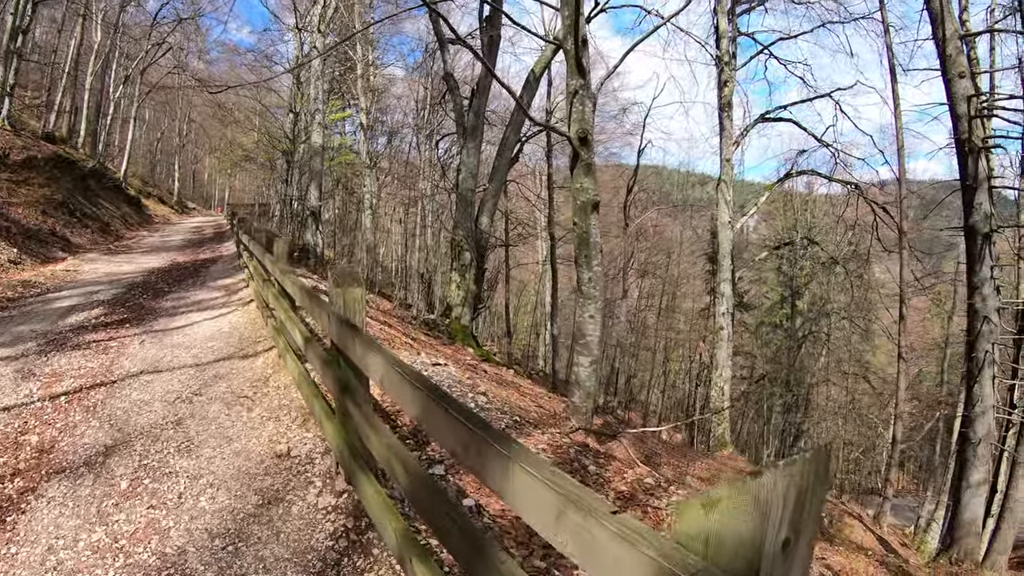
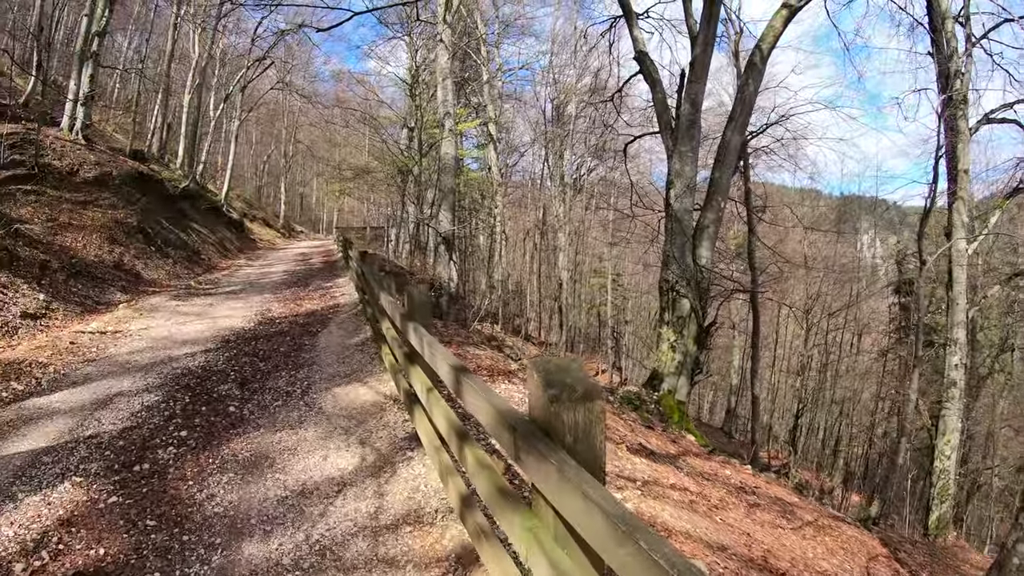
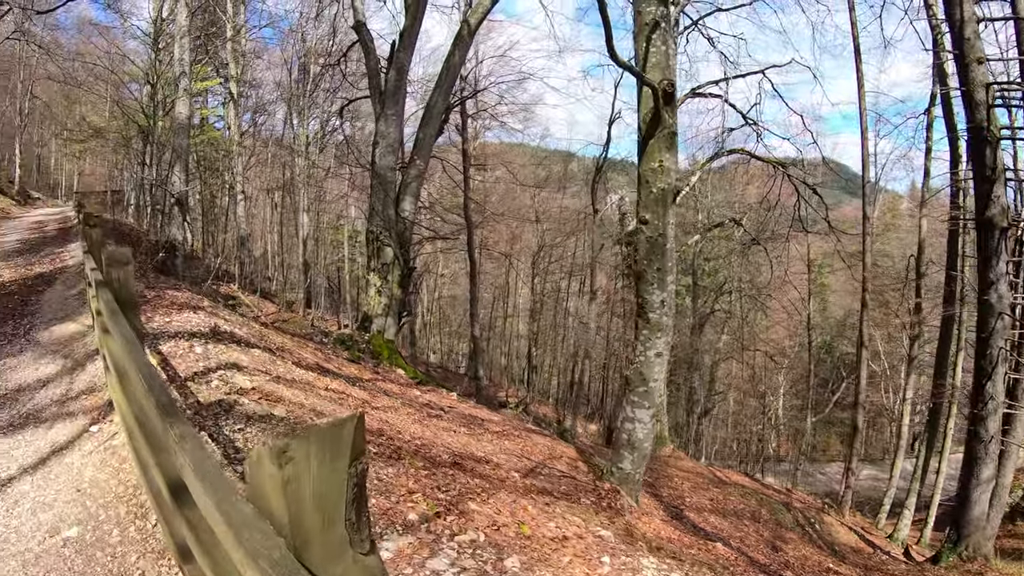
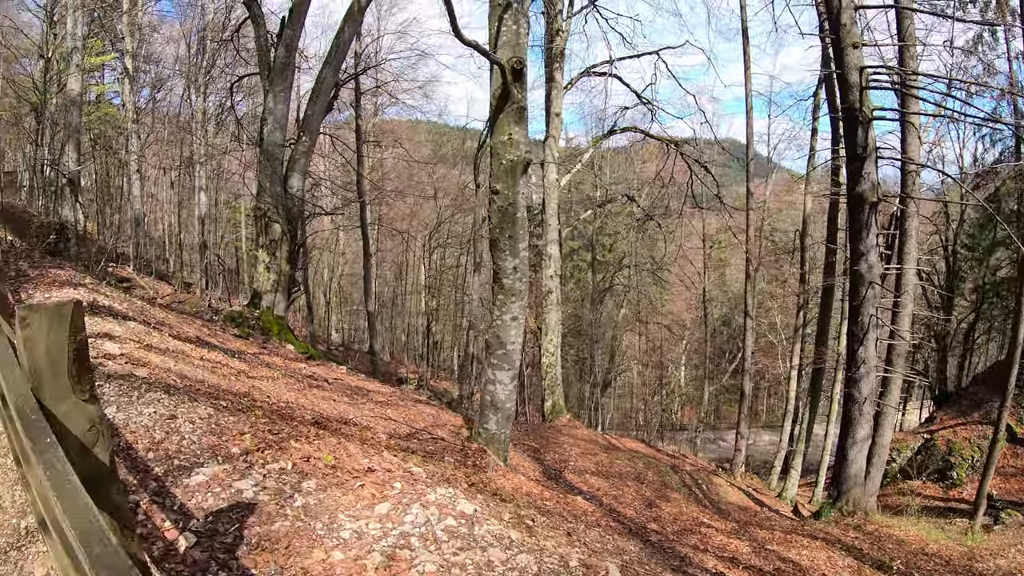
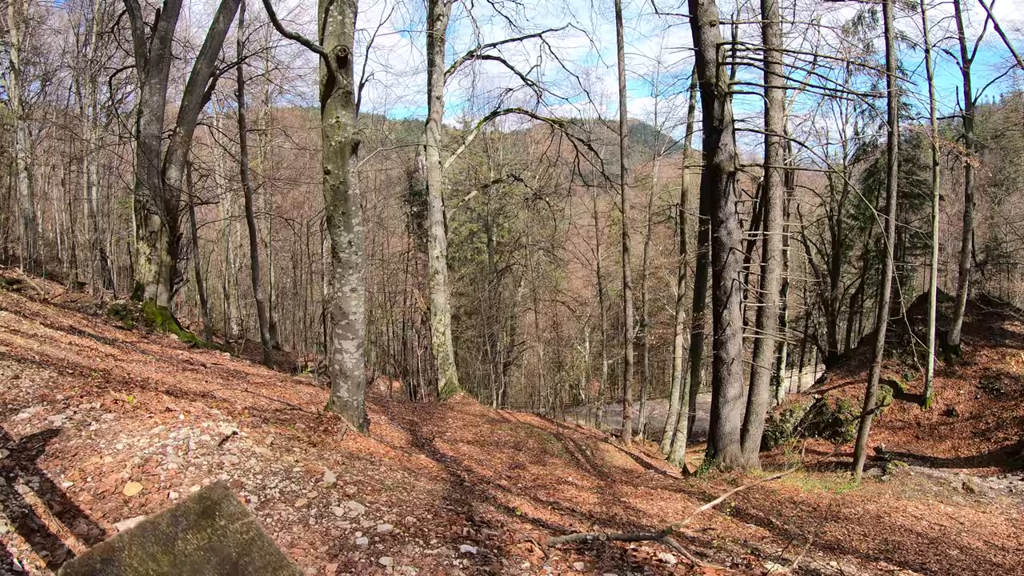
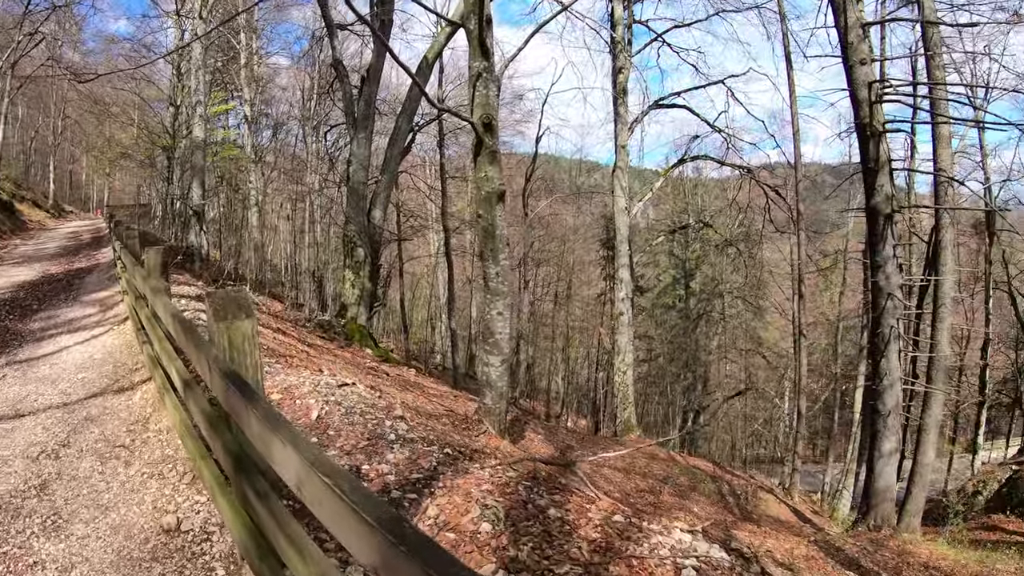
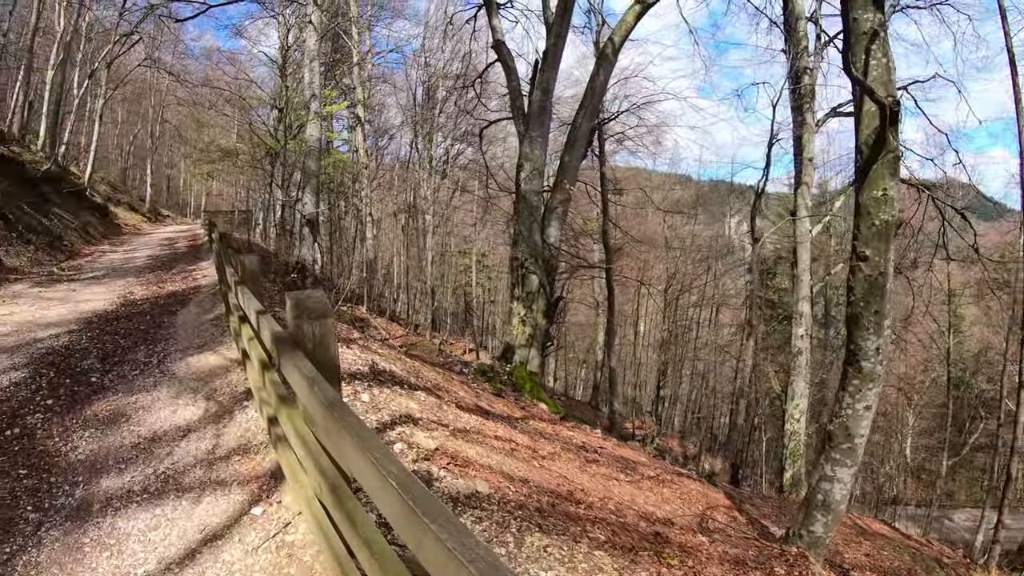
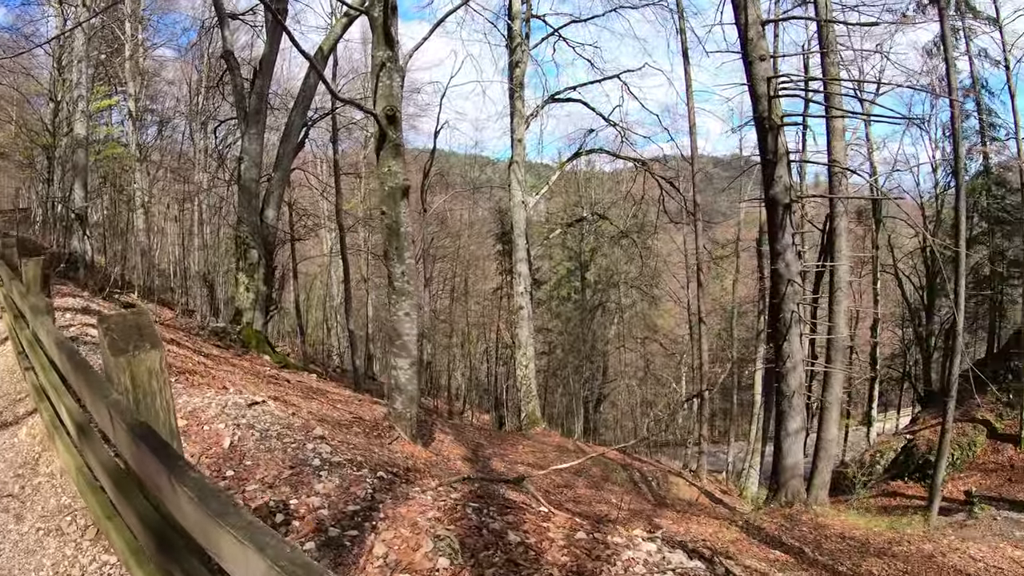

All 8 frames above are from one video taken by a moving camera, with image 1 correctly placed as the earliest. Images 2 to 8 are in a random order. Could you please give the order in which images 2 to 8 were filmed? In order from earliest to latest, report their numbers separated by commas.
6, 8, 5, 4, 3, 7, 2
